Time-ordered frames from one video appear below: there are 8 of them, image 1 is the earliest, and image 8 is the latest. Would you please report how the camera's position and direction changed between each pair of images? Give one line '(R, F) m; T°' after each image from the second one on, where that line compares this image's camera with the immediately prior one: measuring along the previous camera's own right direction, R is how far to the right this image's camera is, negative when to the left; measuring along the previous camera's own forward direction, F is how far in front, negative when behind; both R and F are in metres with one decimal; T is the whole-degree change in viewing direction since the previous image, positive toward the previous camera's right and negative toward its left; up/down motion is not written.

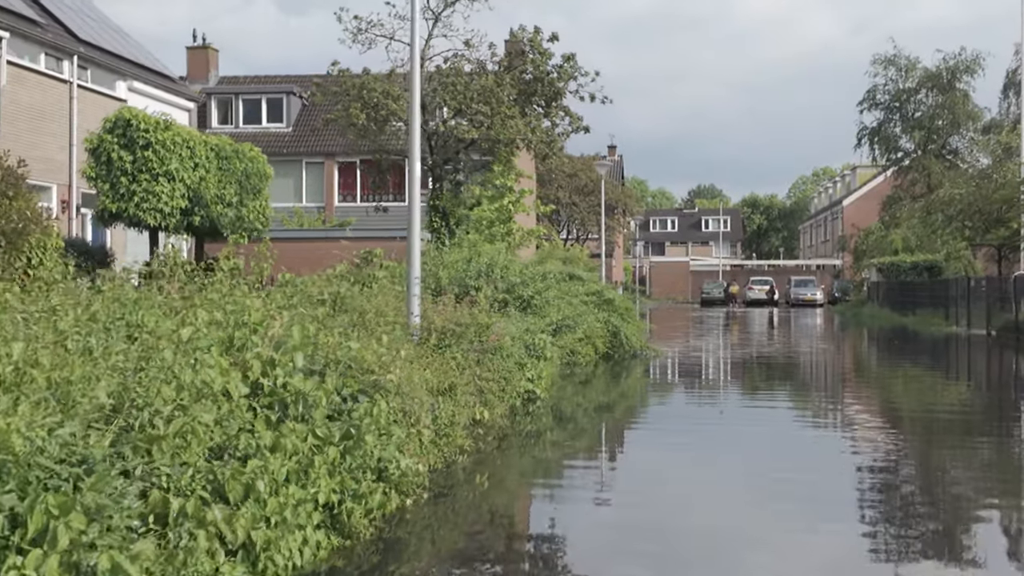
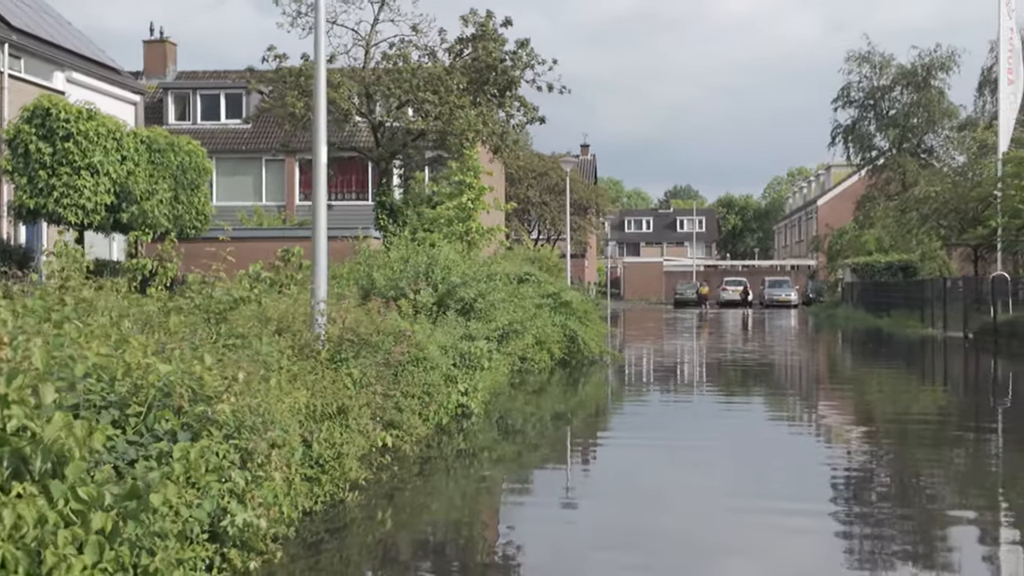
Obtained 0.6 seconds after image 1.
(+0.4, +1.0) m; +1°
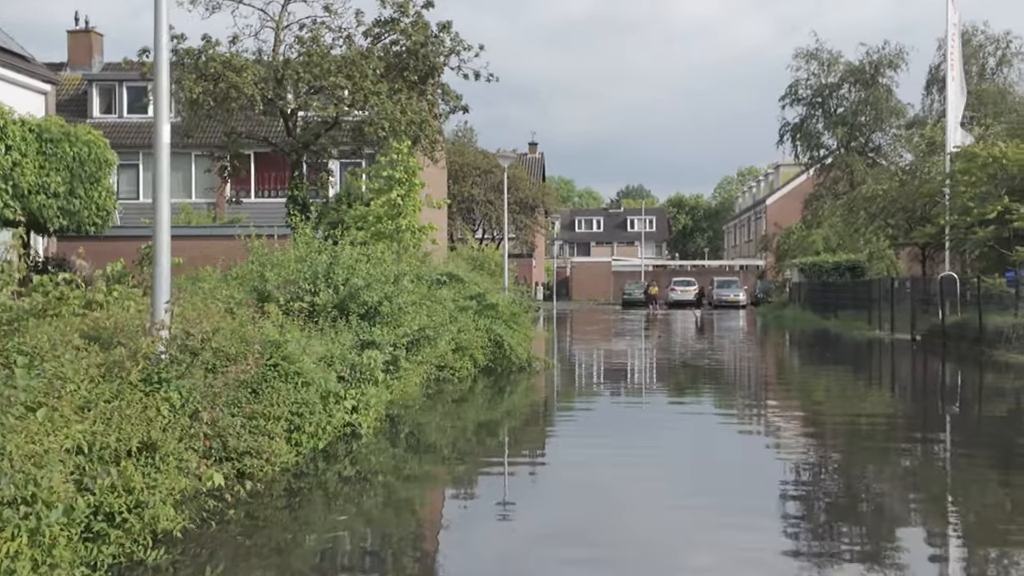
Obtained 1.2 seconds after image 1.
(+0.5, +1.1) m; +3°
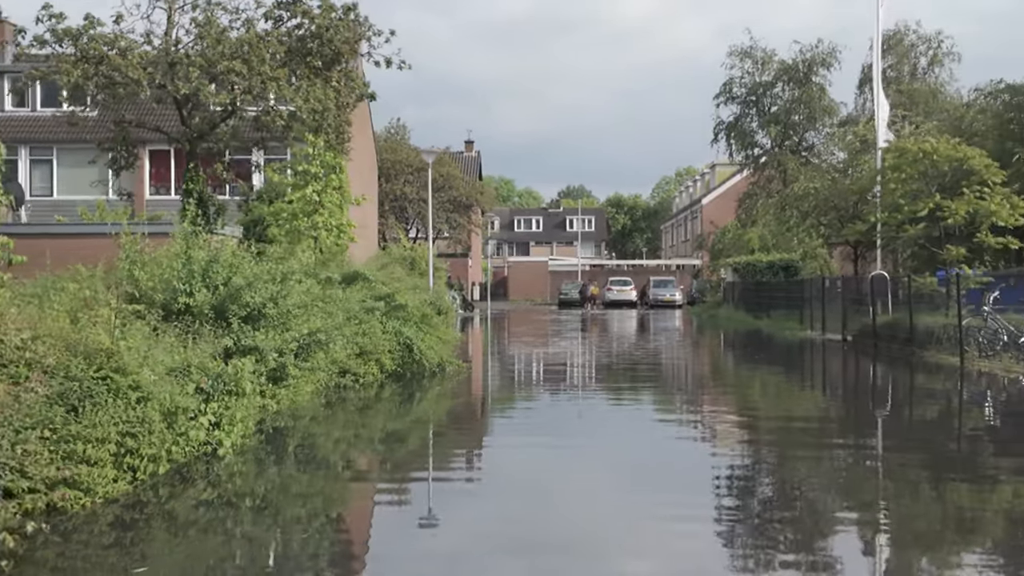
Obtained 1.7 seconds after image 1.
(+0.4, +0.8) m; +3°
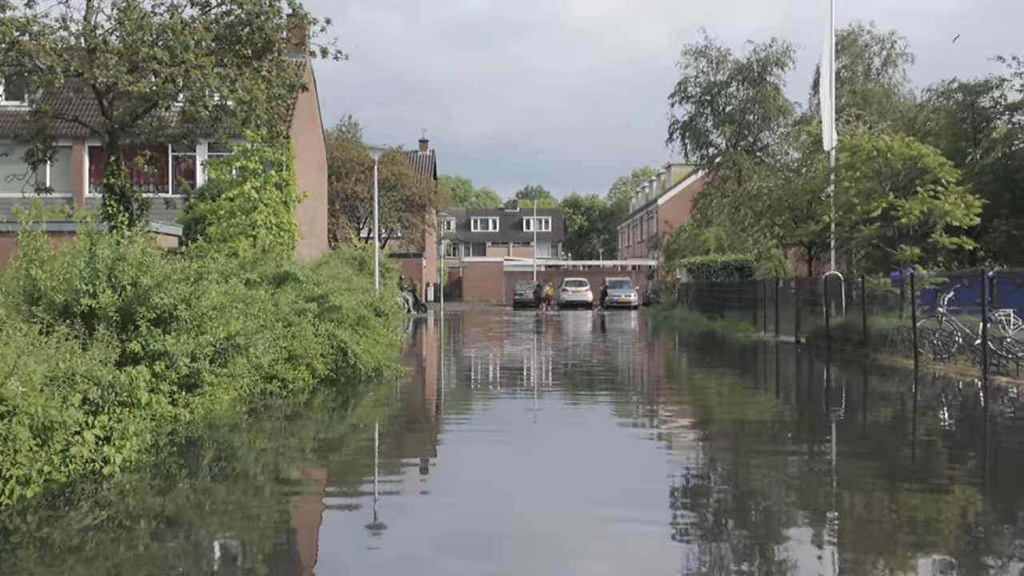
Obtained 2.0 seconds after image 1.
(+0.2, +0.6) m; +2°
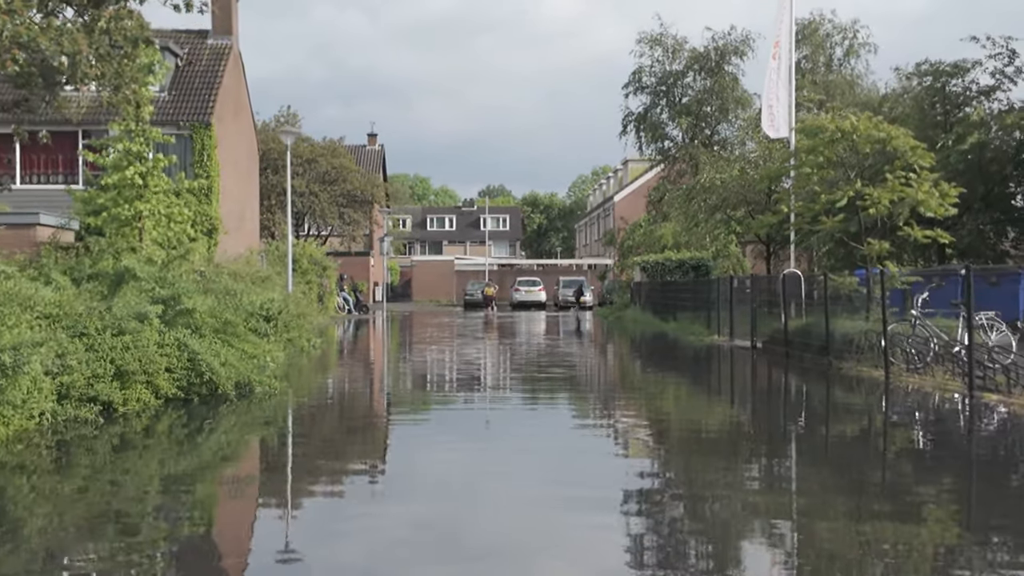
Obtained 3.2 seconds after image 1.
(+0.7, +2.1) m; +2°
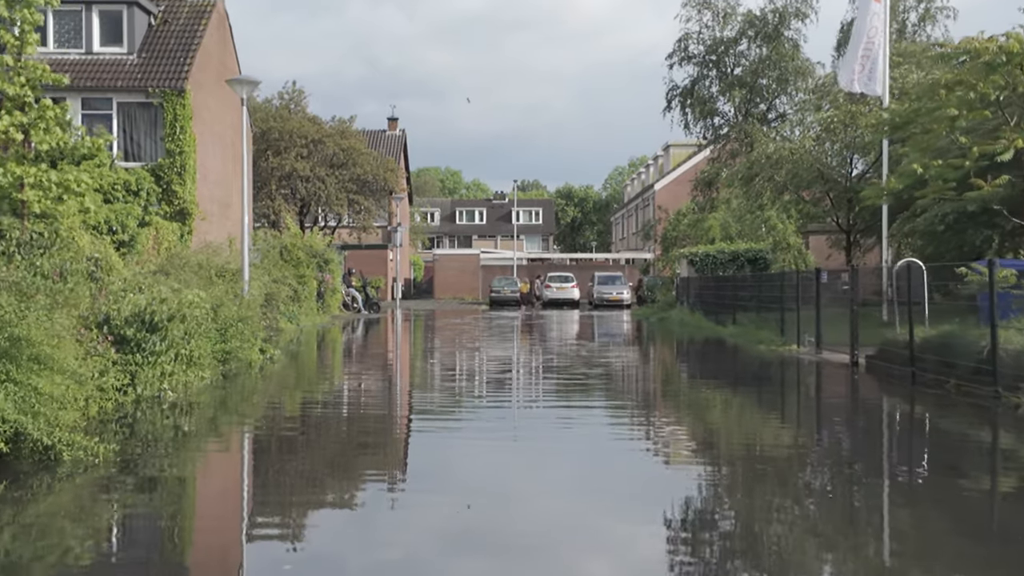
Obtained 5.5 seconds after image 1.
(+0.3, +4.6) m; -2°
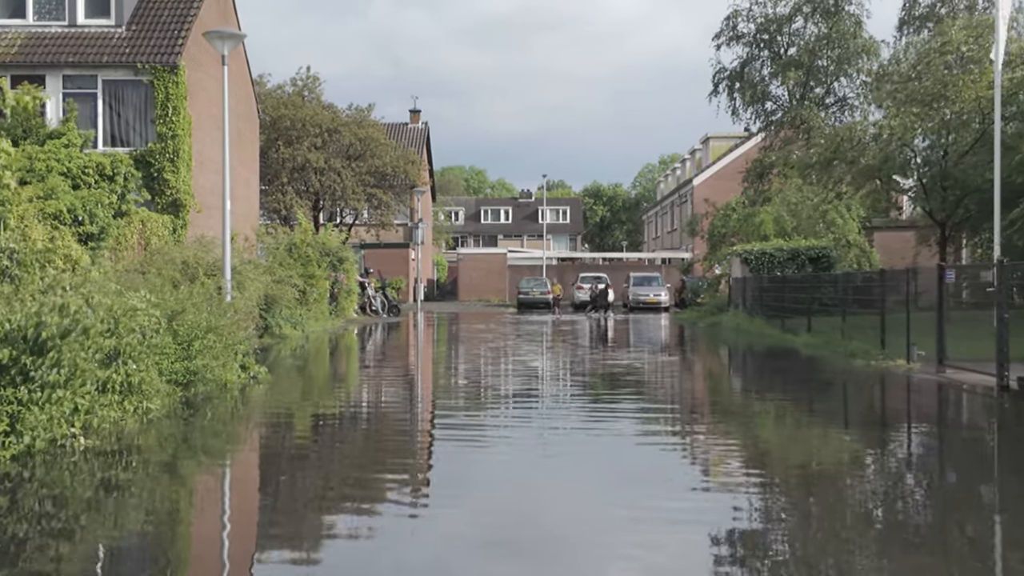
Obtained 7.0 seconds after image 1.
(-0.3, +3.0) m; -1°
